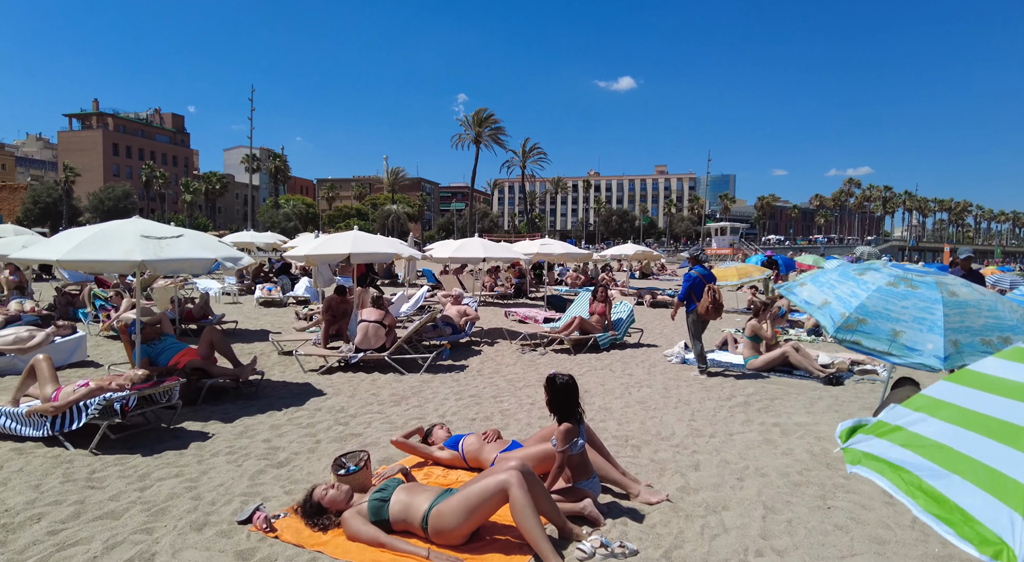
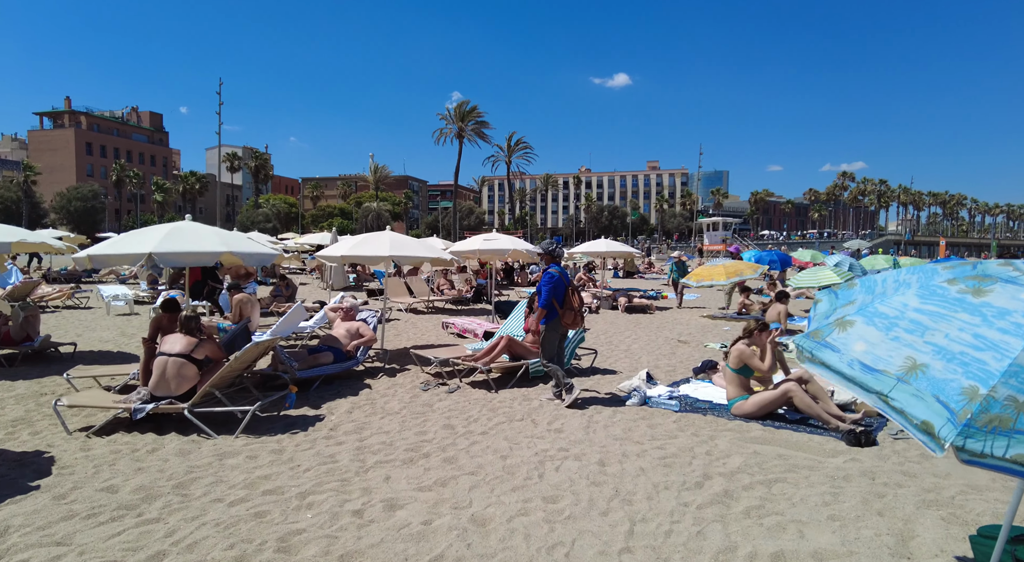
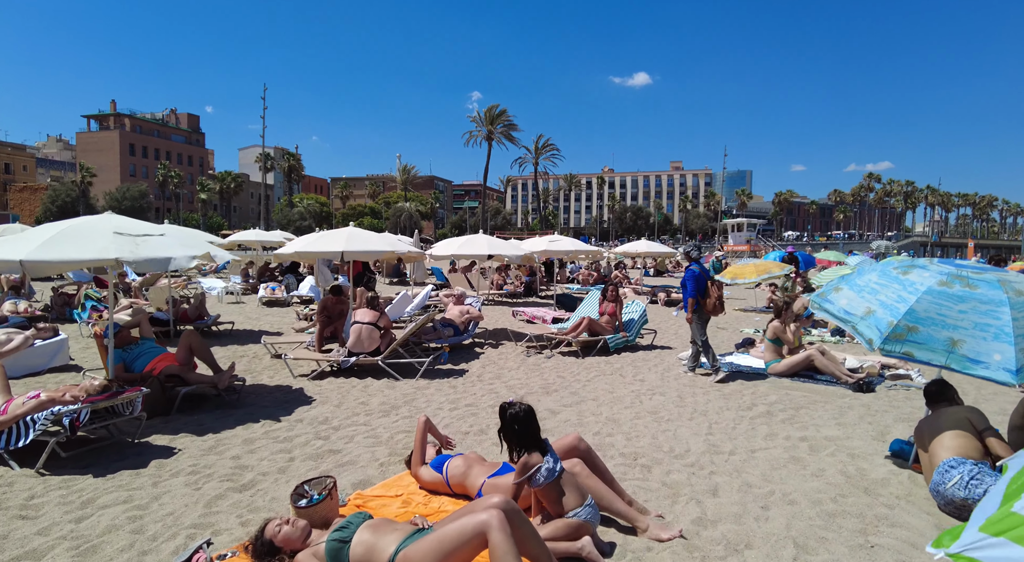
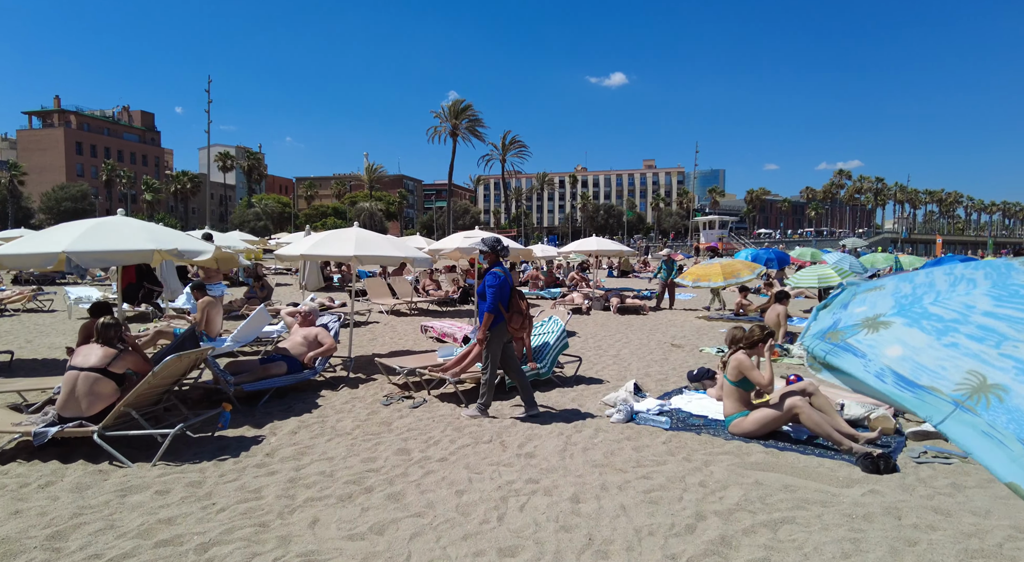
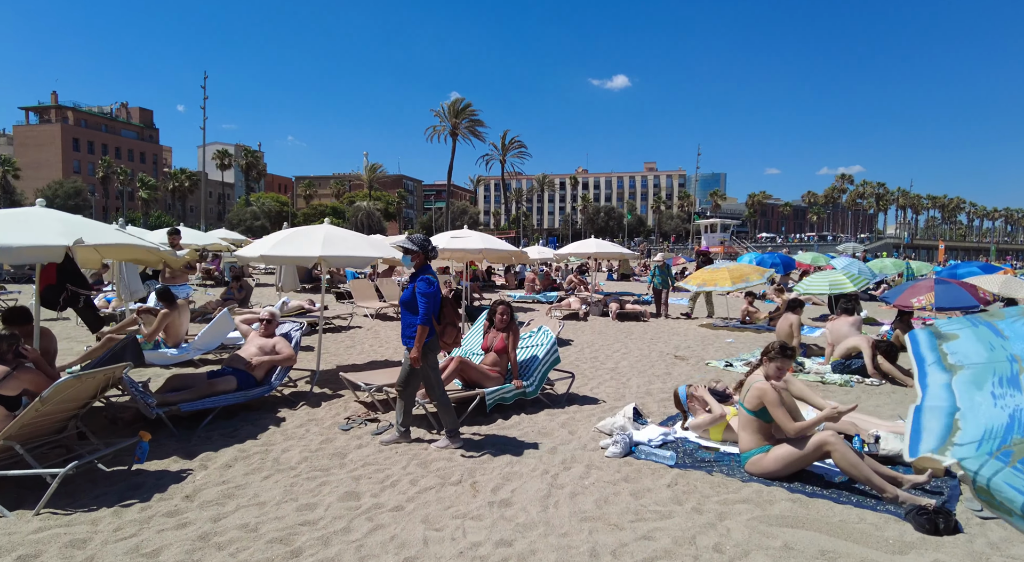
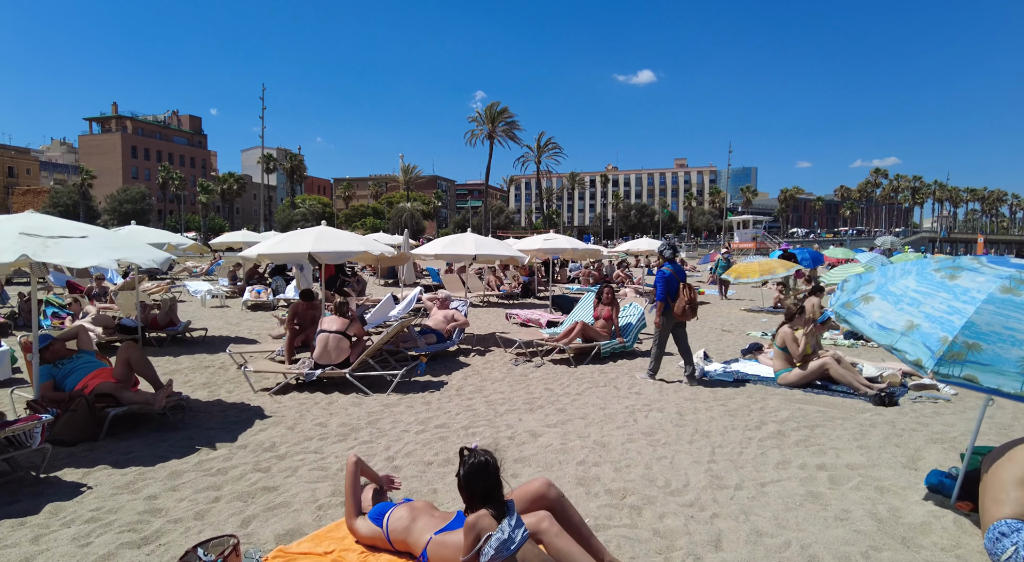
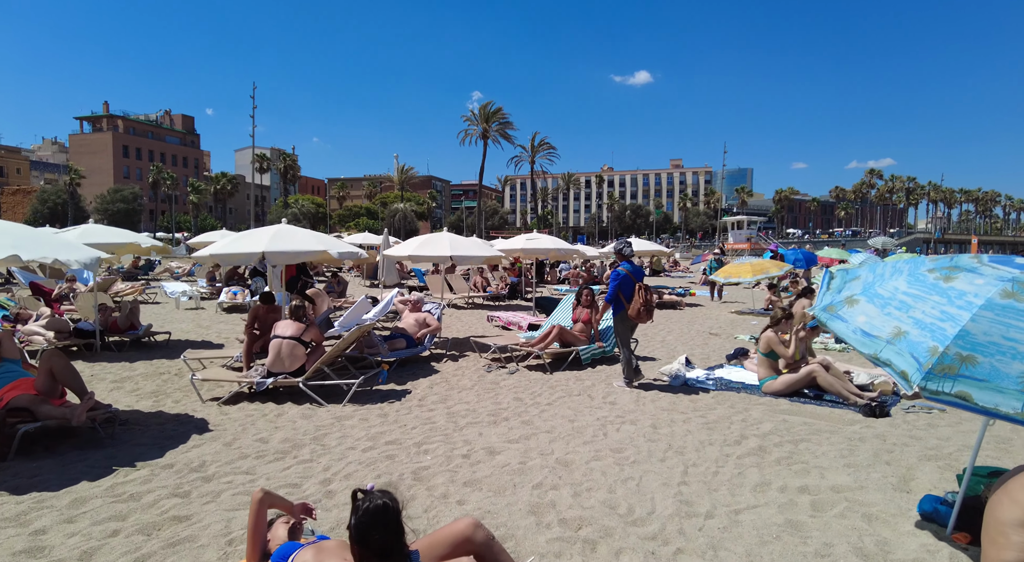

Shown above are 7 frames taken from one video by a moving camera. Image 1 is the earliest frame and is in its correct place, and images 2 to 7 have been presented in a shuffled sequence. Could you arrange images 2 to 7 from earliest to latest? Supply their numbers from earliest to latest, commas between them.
3, 6, 7, 2, 4, 5
